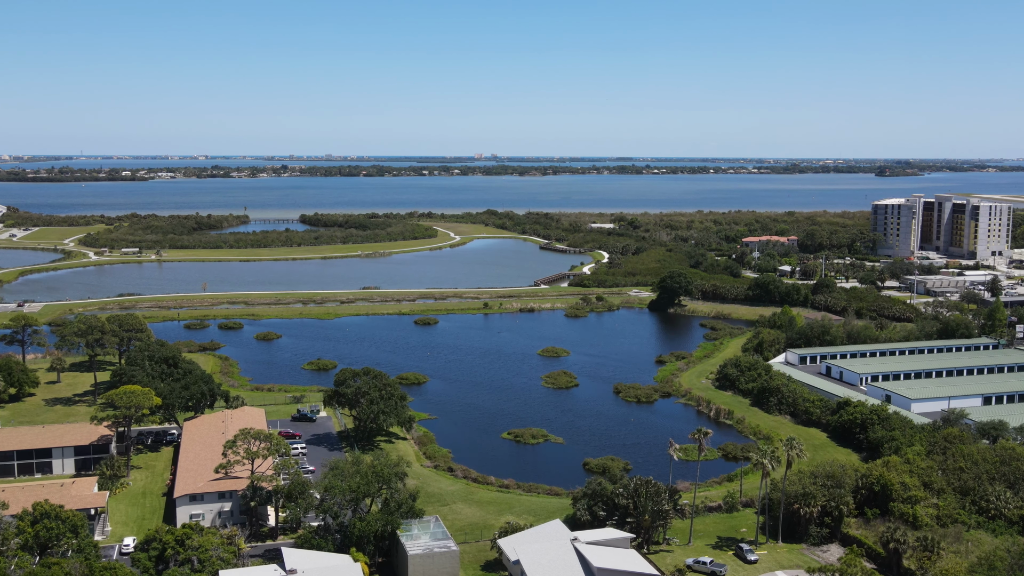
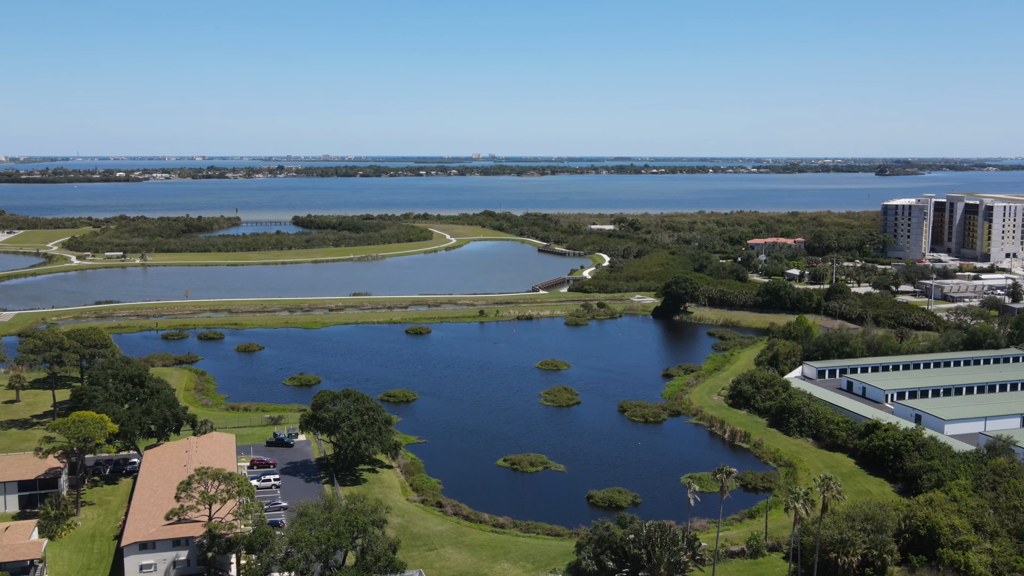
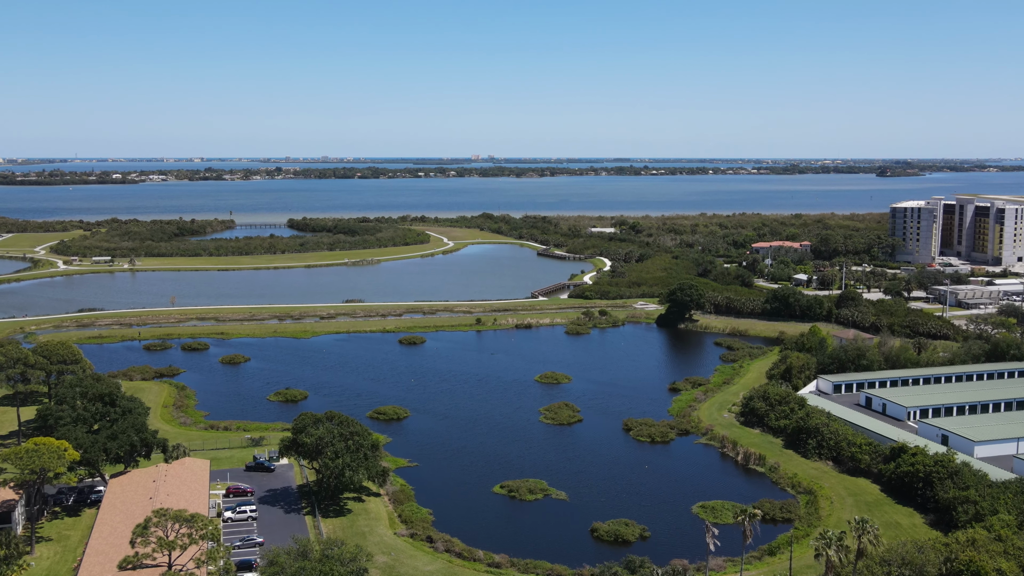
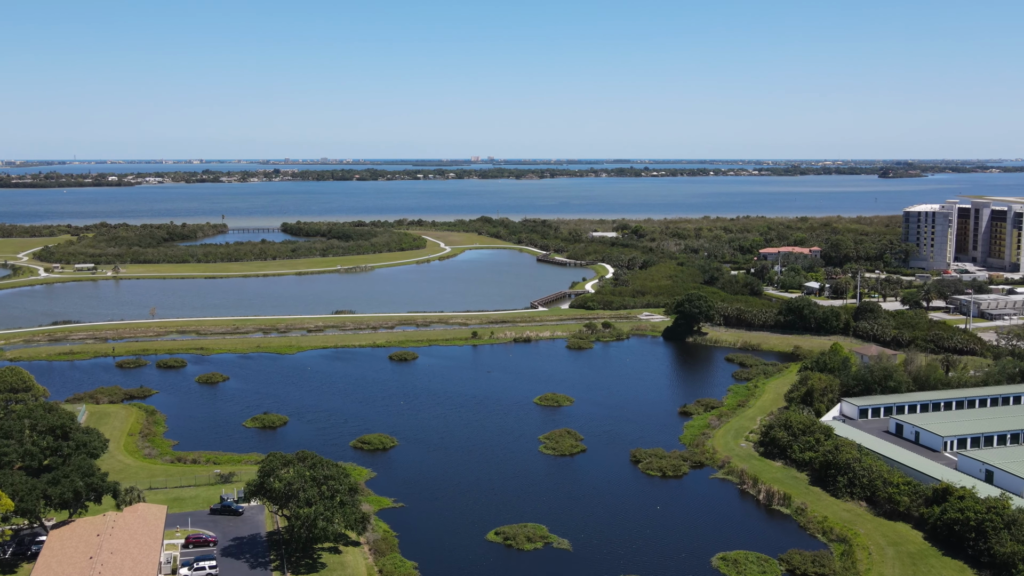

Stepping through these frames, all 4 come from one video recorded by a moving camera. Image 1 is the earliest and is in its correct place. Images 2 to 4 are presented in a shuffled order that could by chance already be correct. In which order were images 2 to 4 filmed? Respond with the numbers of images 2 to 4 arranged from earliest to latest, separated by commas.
2, 3, 4
